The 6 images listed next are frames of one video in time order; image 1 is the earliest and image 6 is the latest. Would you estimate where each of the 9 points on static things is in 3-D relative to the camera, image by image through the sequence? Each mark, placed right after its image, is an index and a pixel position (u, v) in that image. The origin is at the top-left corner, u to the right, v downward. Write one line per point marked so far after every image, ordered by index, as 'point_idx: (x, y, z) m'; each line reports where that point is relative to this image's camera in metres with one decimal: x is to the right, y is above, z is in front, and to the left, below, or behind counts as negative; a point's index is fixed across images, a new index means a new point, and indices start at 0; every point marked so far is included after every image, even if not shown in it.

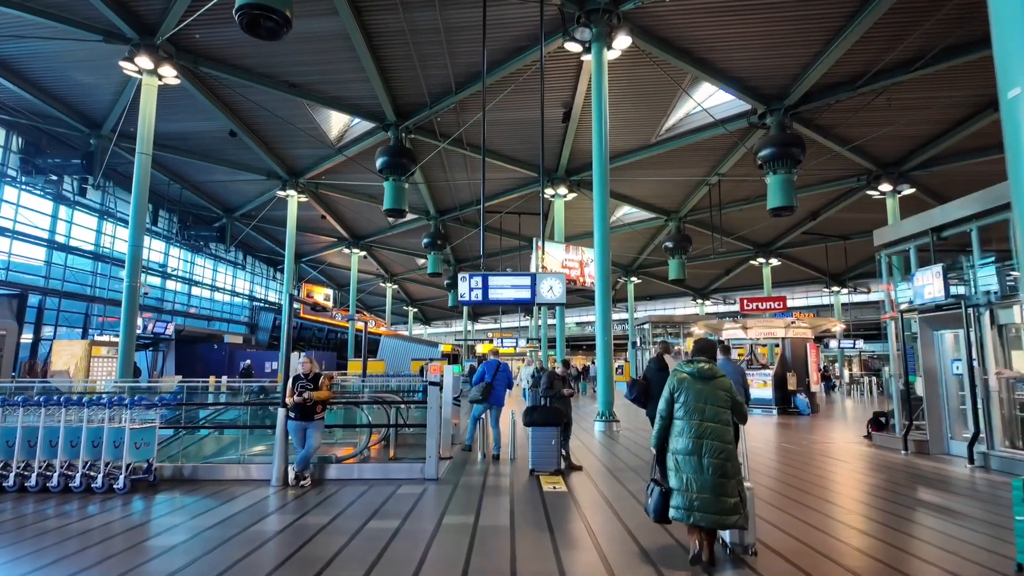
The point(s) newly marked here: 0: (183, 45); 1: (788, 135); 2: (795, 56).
0: (-6.6, +4.8, +10.9) m
1: (+5.7, +3.1, +11.3) m
2: (+5.4, +4.4, +10.3) m
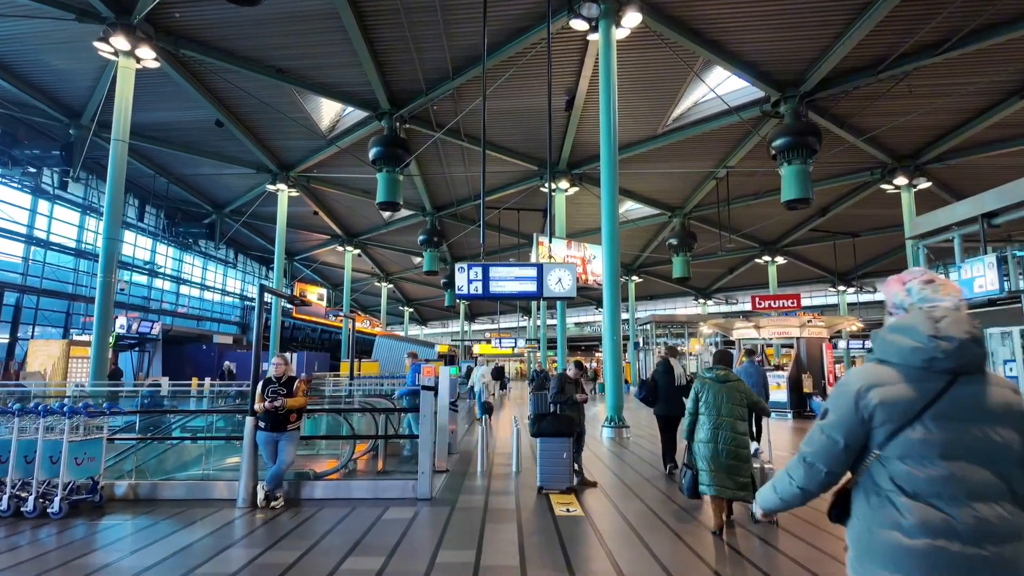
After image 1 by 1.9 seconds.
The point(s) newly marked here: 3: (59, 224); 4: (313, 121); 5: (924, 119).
0: (-6.6, +4.9, +10.2) m
1: (+5.7, +3.2, +10.6) m
2: (+5.4, +4.5, +9.7) m
3: (-14.8, +2.1, +17.8) m
4: (-5.1, +4.3, +14.0) m
5: (+9.2, +3.8, +12.2) m
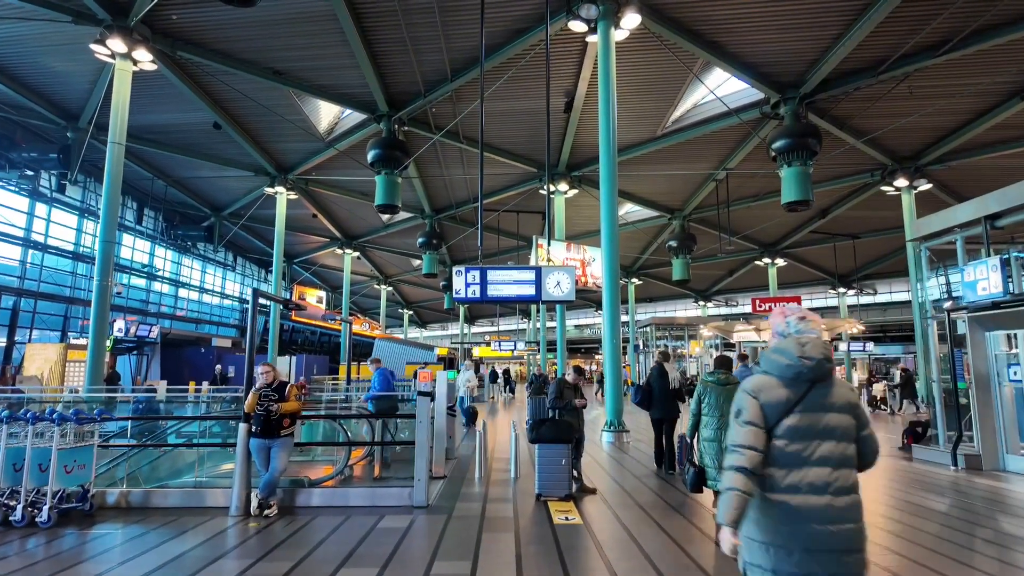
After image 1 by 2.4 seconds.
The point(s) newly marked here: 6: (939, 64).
0: (-6.6, +4.9, +10.2) m
1: (+5.7, +3.2, +10.6) m
2: (+5.4, +4.4, +9.7) m
3: (-14.8, +2.0, +17.7) m
4: (-5.1, +4.2, +13.9) m
5: (+9.2, +3.7, +12.2) m
6: (+8.0, +4.2, +10.2) m
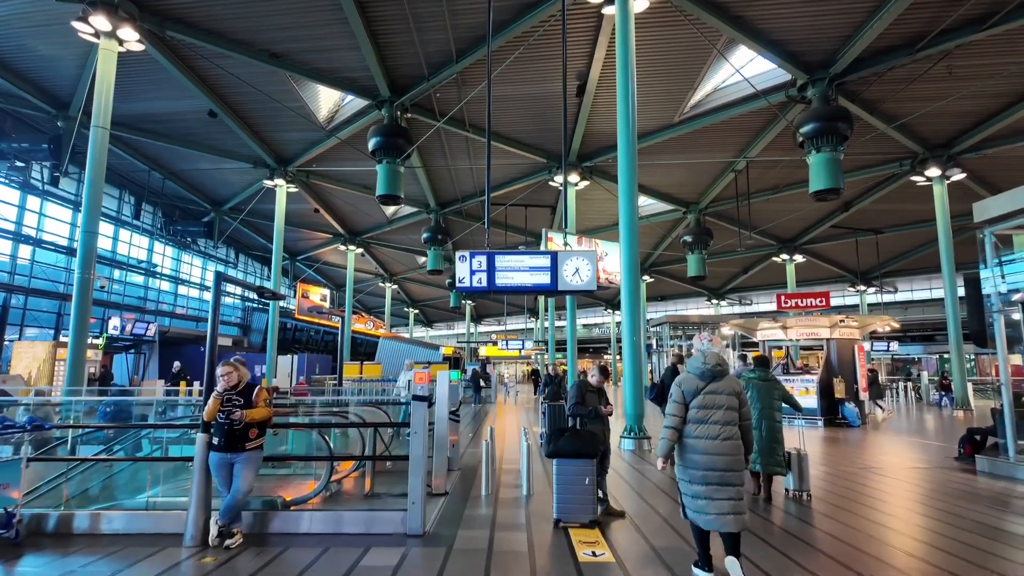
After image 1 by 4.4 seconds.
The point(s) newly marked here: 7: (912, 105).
0: (-6.4, +5.0, +9.6) m
1: (+5.9, +3.3, +9.8) m
2: (+5.5, +4.5, +8.9) m
3: (-14.6, +2.1, +17.2) m
4: (-4.9, +4.3, +13.3) m
5: (+9.4, +3.8, +11.4) m
6: (+8.2, +4.3, +9.4) m
7: (+8.4, +3.8, +11.4) m
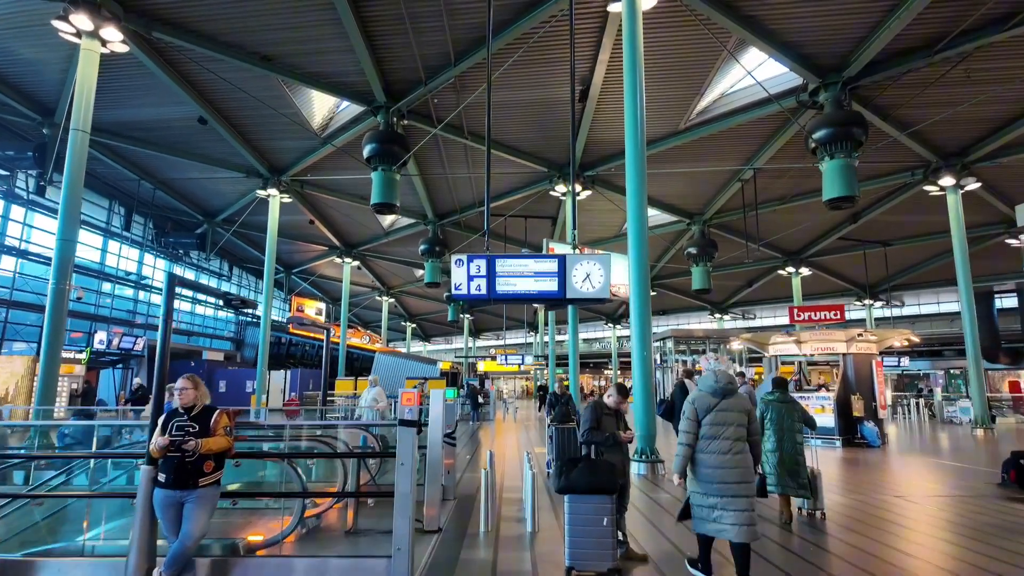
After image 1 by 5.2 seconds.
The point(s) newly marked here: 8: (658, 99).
0: (-6.4, +4.8, +9.2) m
1: (+5.9, +3.1, +9.4) m
2: (+5.6, +4.3, +8.5) m
3: (-14.6, +1.7, +16.7) m
4: (-4.9, +4.0, +12.9) m
5: (+9.4, +3.6, +11.0) m
6: (+8.2, +4.1, +9.1) m
7: (+8.4, +3.6, +11.0) m
8: (+2.9, +3.7, +10.7) m
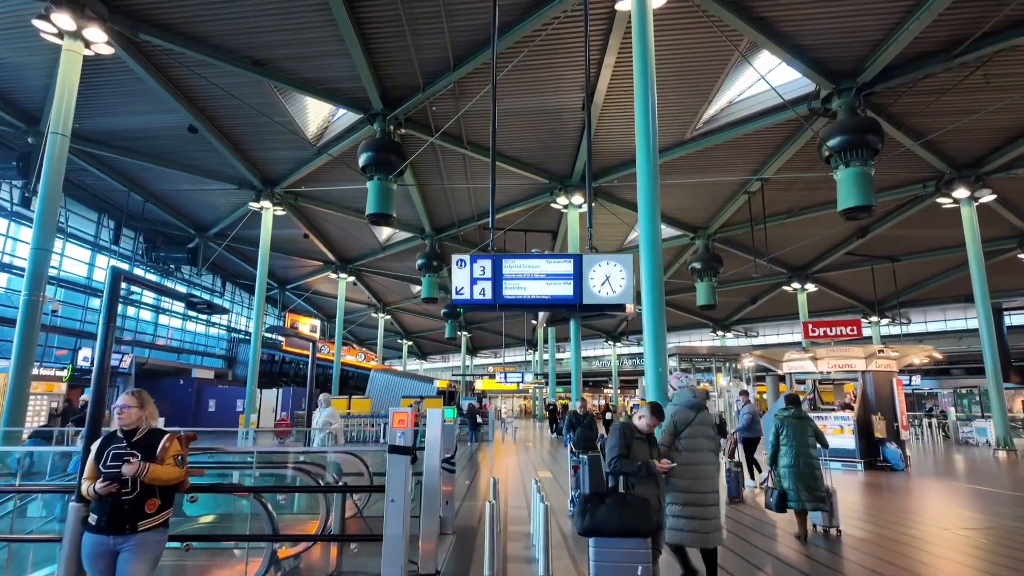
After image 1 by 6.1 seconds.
0: (-6.4, +4.6, +8.8) m
1: (+5.9, +2.8, +9.1) m
2: (+5.6, +4.1, +8.2) m
3: (-14.6, +1.3, +16.2) m
4: (-4.9, +3.7, +12.5) m
5: (+9.4, +3.3, +10.6) m
6: (+8.2, +3.9, +8.7) m
7: (+8.4, +3.3, +10.7) m
8: (+2.9, +3.5, +10.4) m
